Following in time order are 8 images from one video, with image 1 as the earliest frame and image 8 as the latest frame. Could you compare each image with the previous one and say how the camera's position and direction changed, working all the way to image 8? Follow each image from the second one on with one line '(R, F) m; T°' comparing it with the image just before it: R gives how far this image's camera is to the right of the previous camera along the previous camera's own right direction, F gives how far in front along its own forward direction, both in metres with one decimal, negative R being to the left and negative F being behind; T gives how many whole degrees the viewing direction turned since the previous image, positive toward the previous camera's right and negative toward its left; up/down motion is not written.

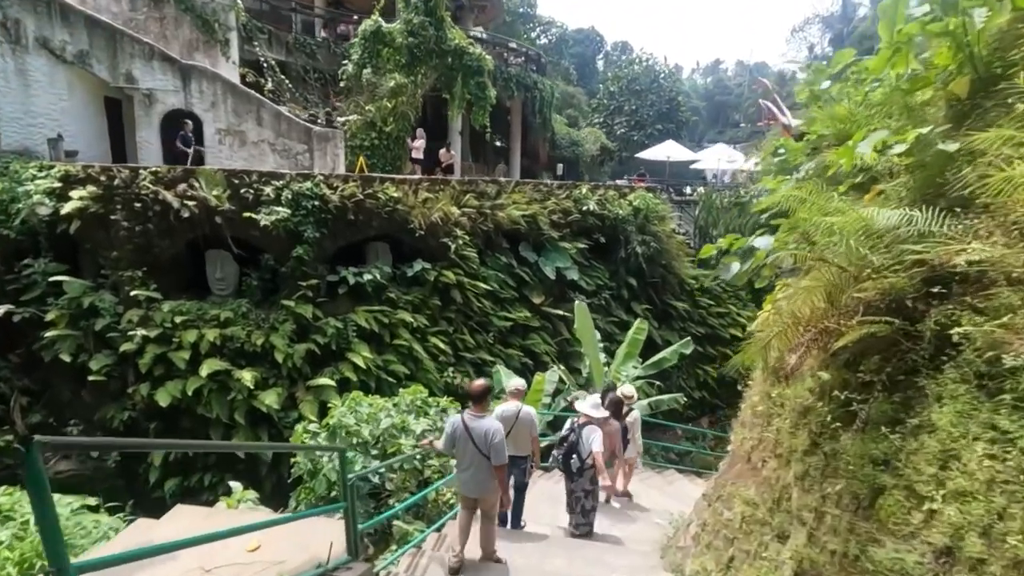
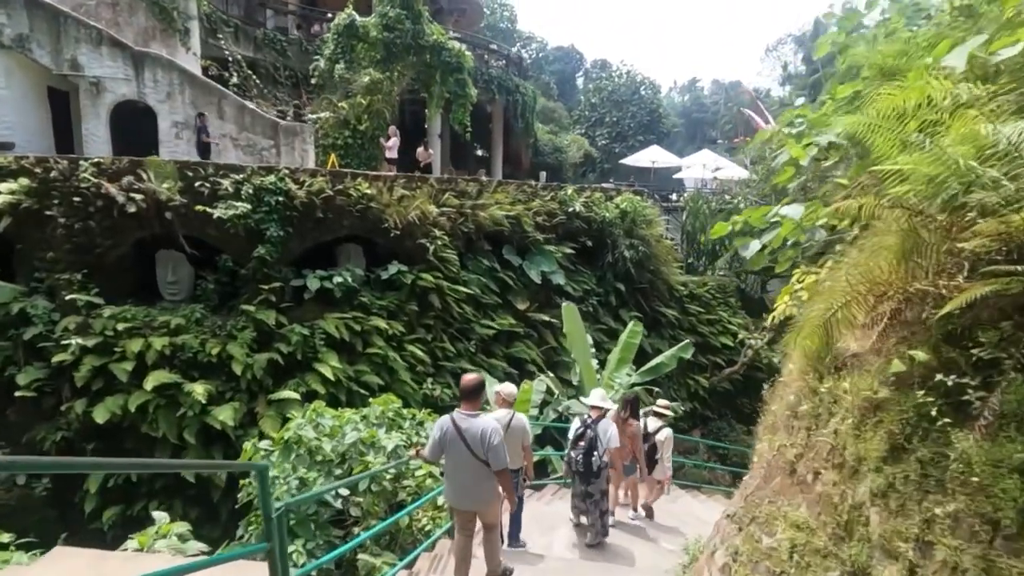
(0.0, +0.7) m; +2°
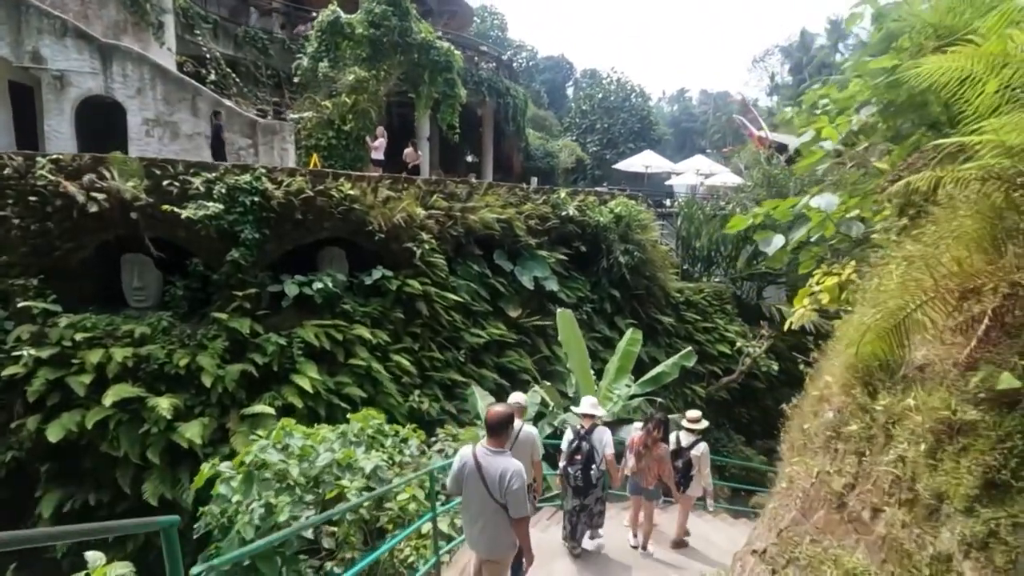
(0.0, +0.5) m; +1°
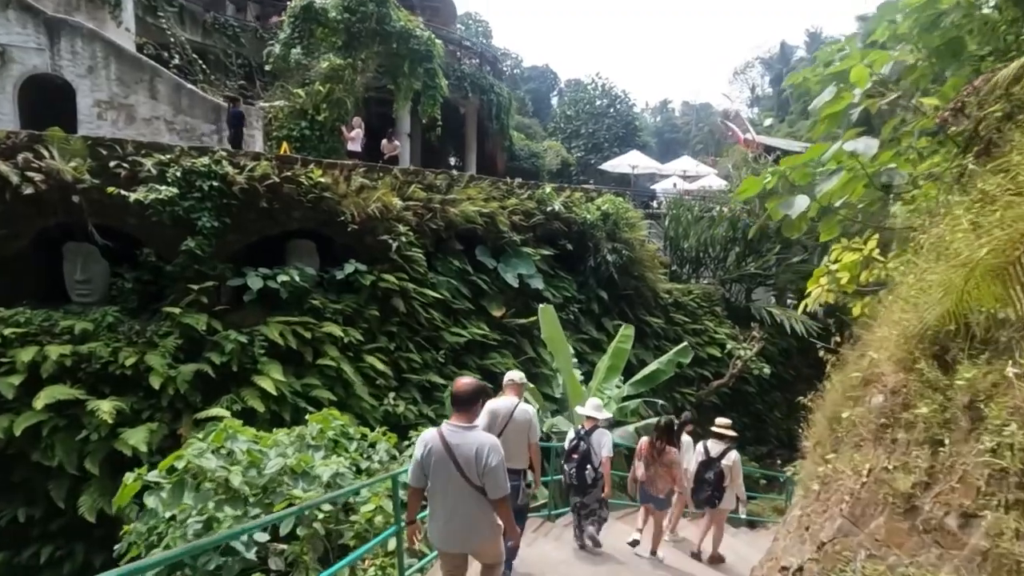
(0.0, +0.5) m; +2°
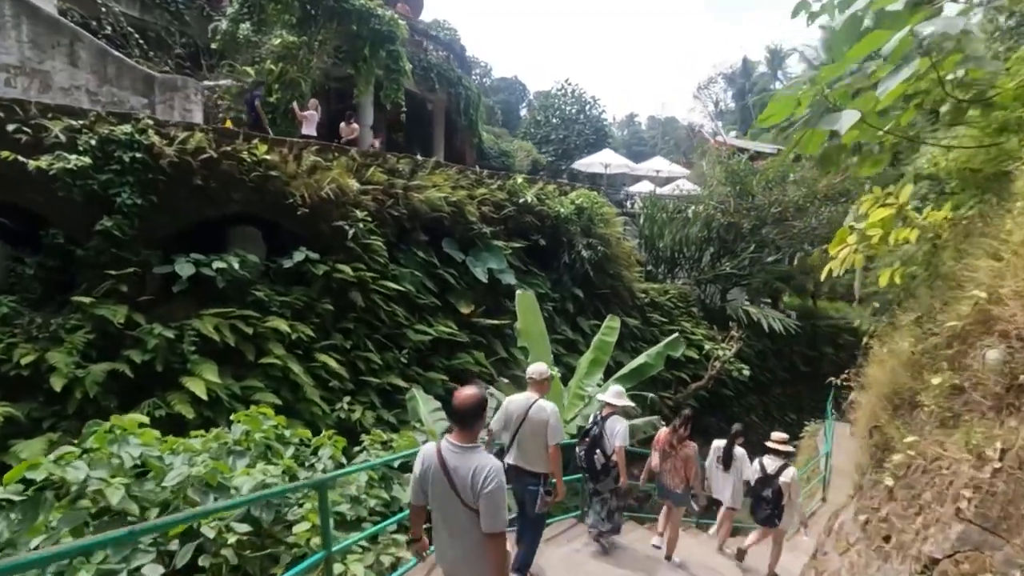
(0.0, +0.7) m; +3°
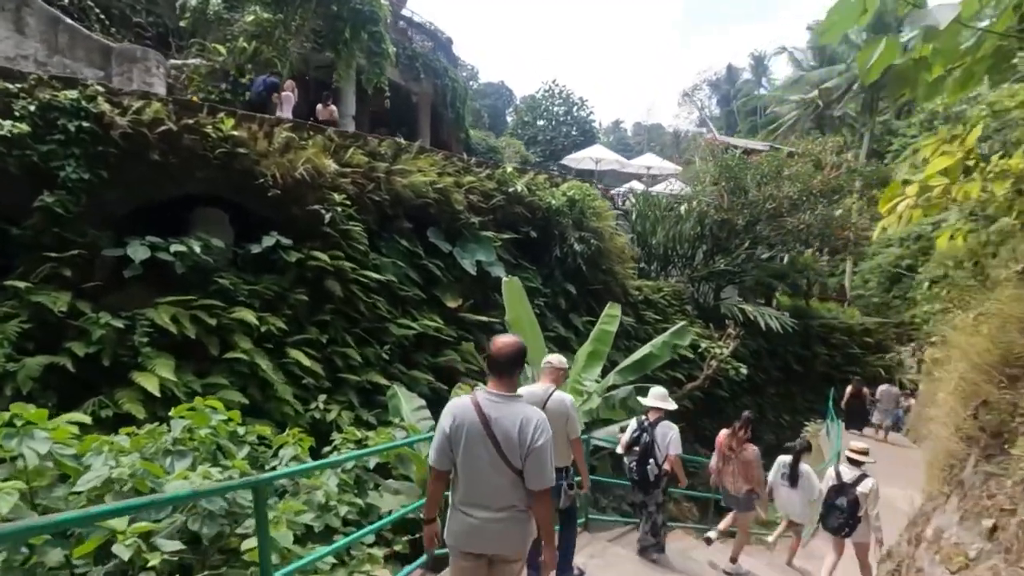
(-0.1, +0.6) m; +1°
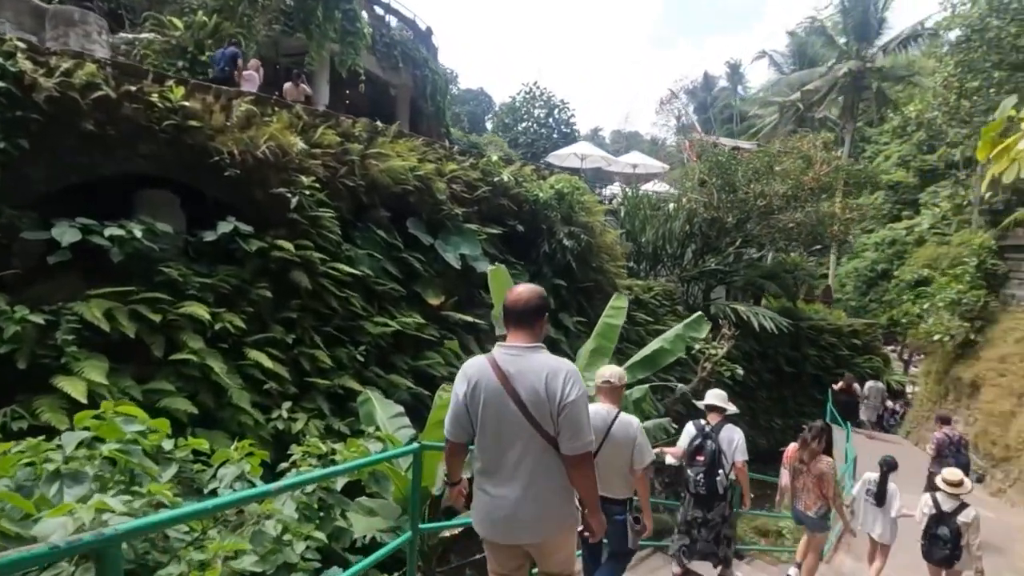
(-0.1, +0.7) m; +2°
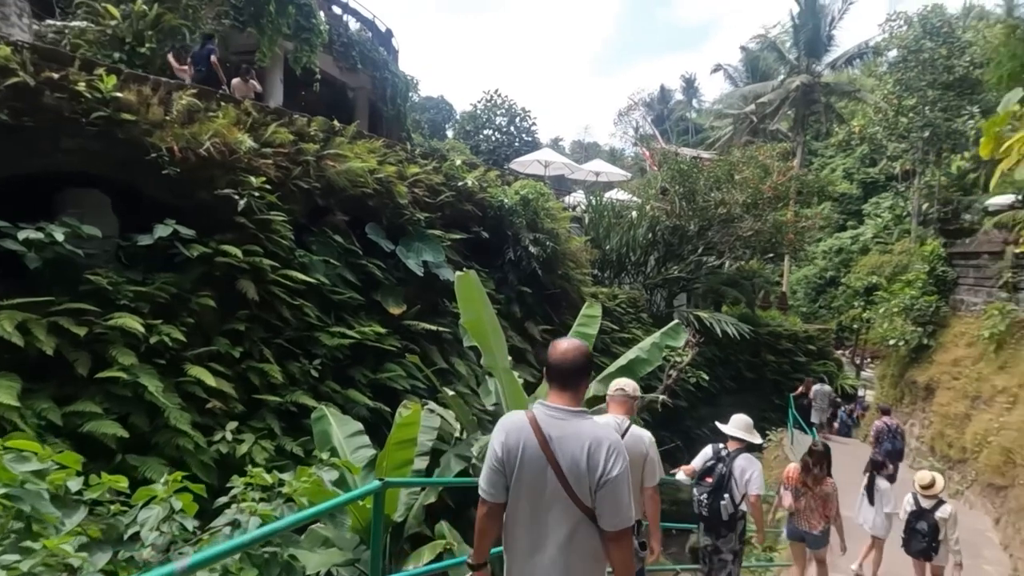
(-0.1, +0.3) m; +4°
